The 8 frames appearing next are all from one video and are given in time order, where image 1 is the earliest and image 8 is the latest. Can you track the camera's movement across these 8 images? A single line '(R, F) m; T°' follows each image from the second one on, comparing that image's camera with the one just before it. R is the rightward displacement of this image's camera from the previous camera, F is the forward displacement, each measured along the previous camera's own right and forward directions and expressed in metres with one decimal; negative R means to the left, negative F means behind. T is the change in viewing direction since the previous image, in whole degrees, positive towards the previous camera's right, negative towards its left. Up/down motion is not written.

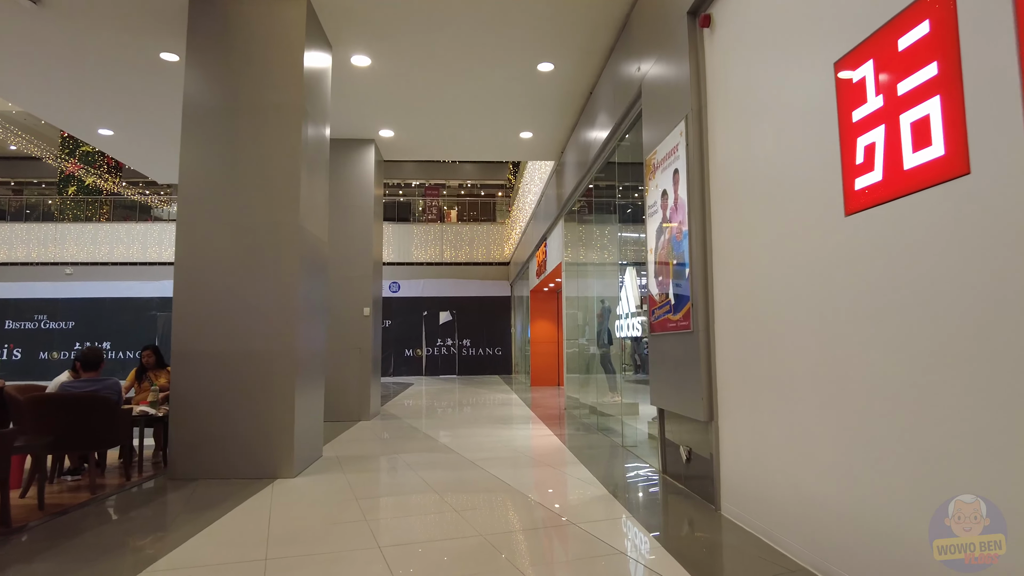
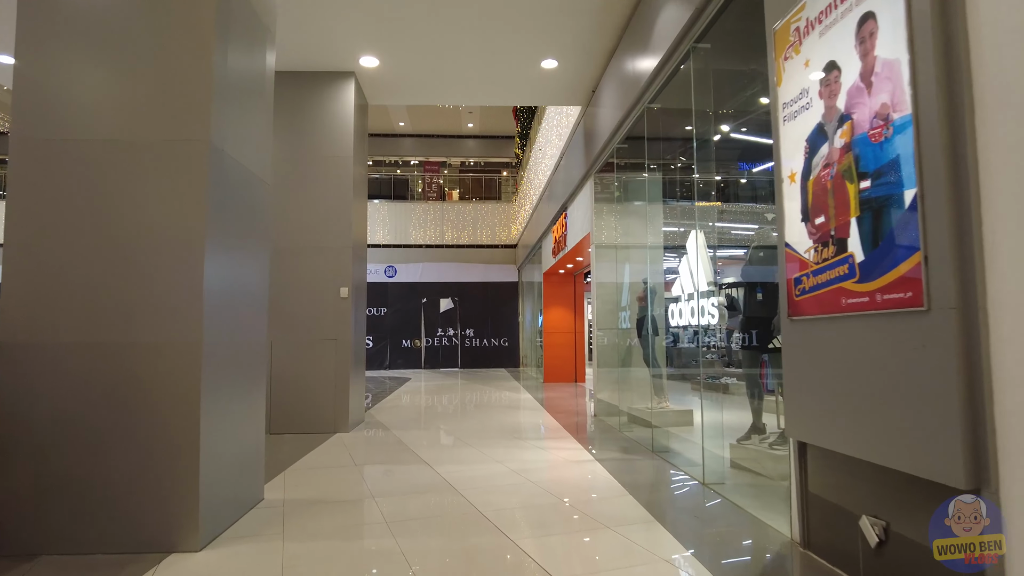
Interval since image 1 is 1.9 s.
(-0.2, +1.6) m; 0°
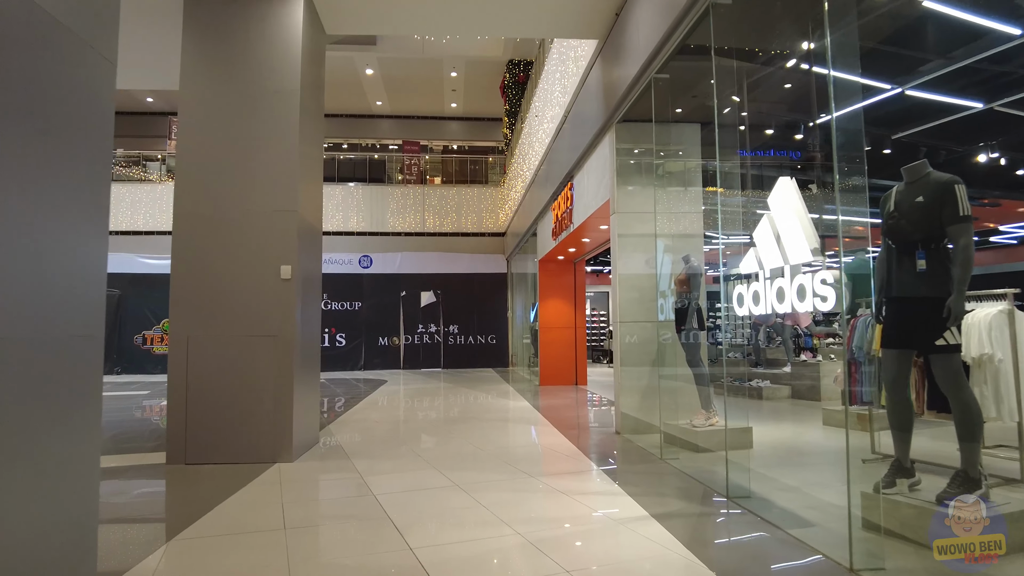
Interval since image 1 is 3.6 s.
(-0.1, +1.4) m; +2°
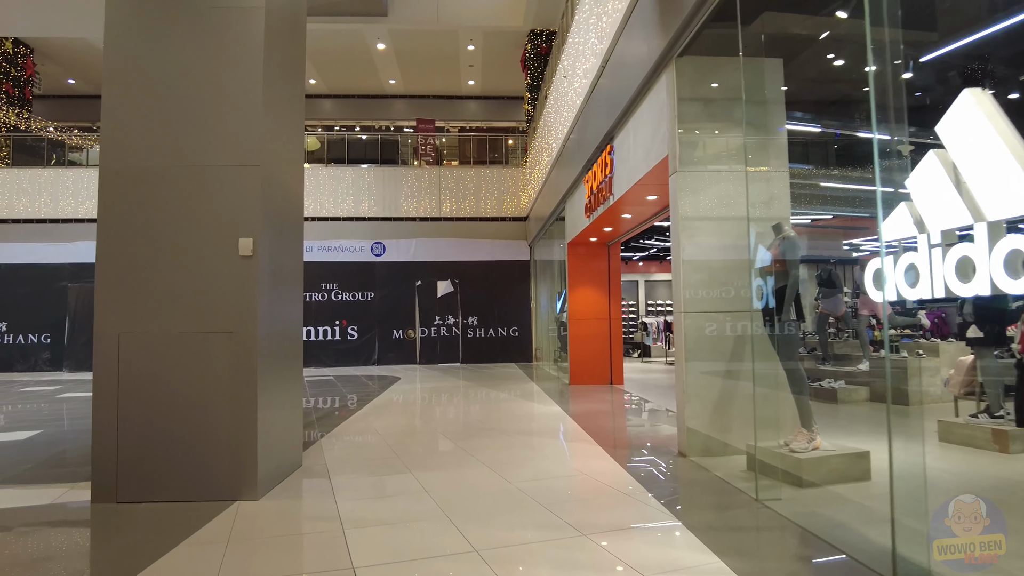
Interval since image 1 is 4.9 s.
(-0.1, +1.1) m; -2°
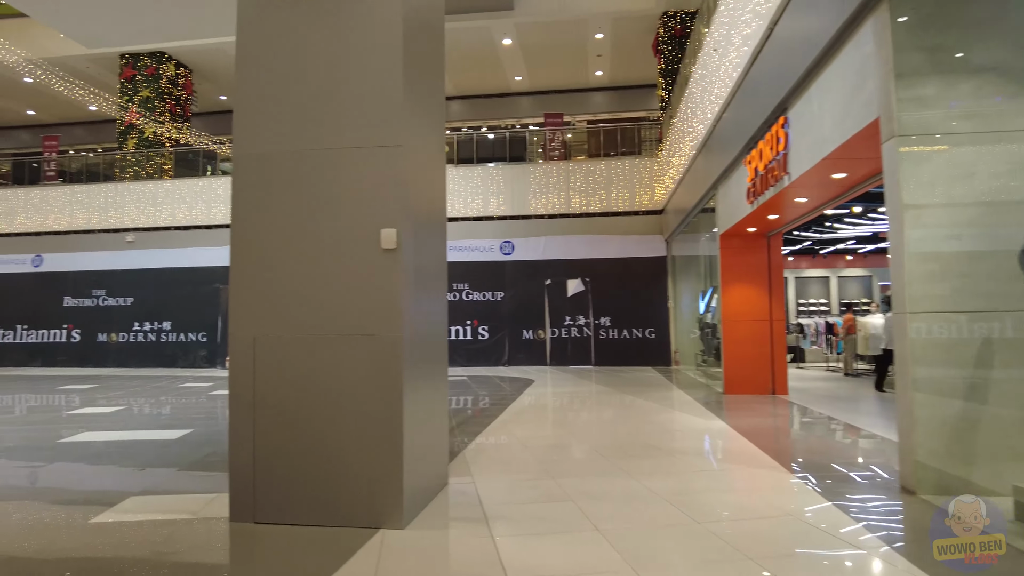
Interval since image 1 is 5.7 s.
(-0.3, +0.5) m; -10°
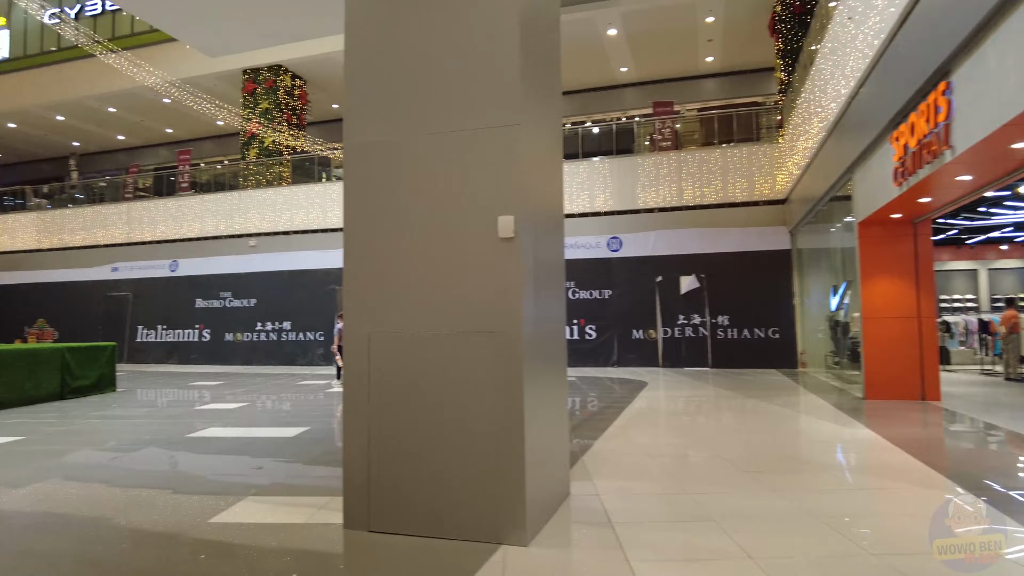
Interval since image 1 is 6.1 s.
(-0.1, +0.3) m; -9°
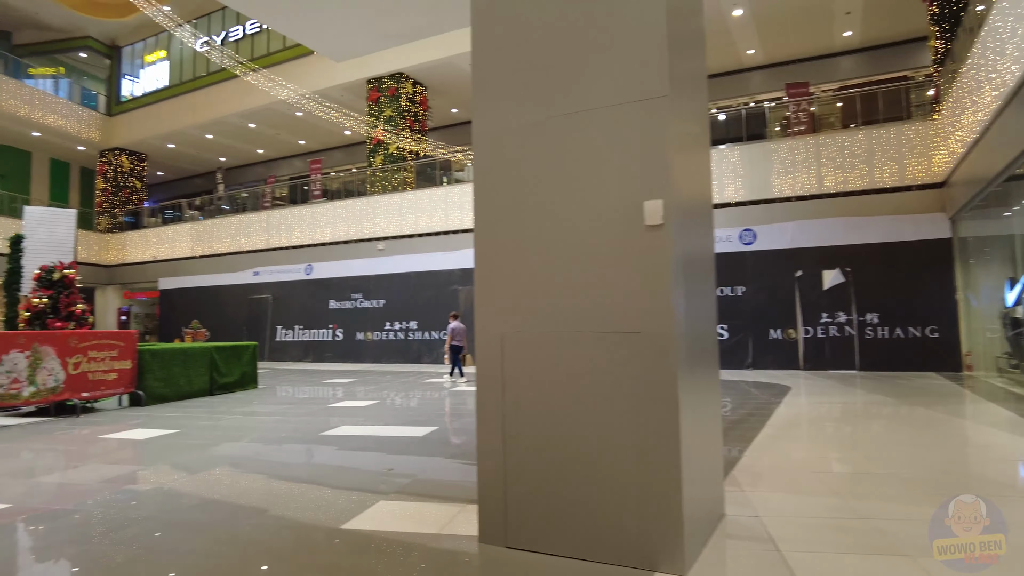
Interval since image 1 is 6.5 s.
(-0.1, +0.3) m; -10°
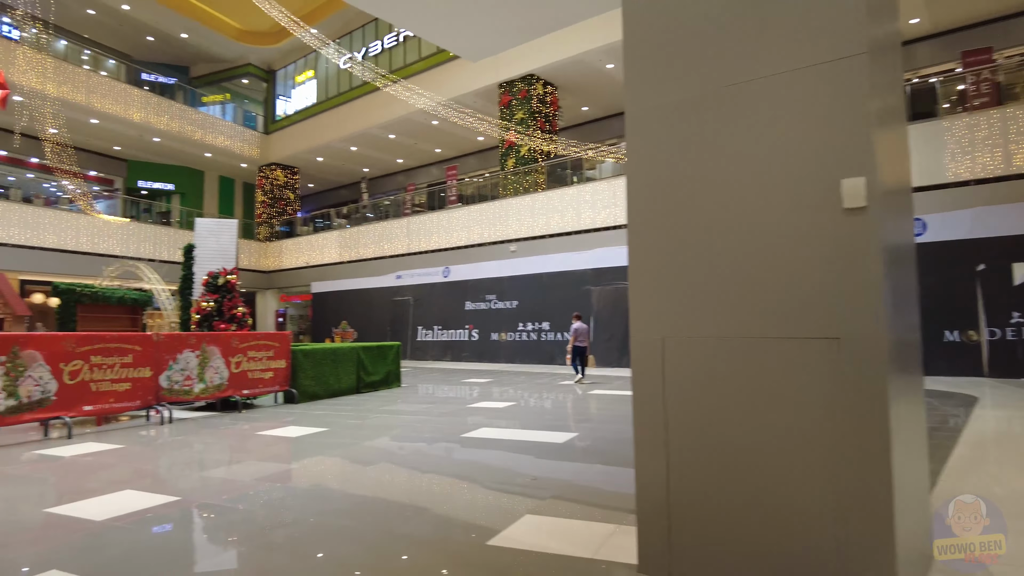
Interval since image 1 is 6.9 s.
(-0.1, +0.2) m; -11°
